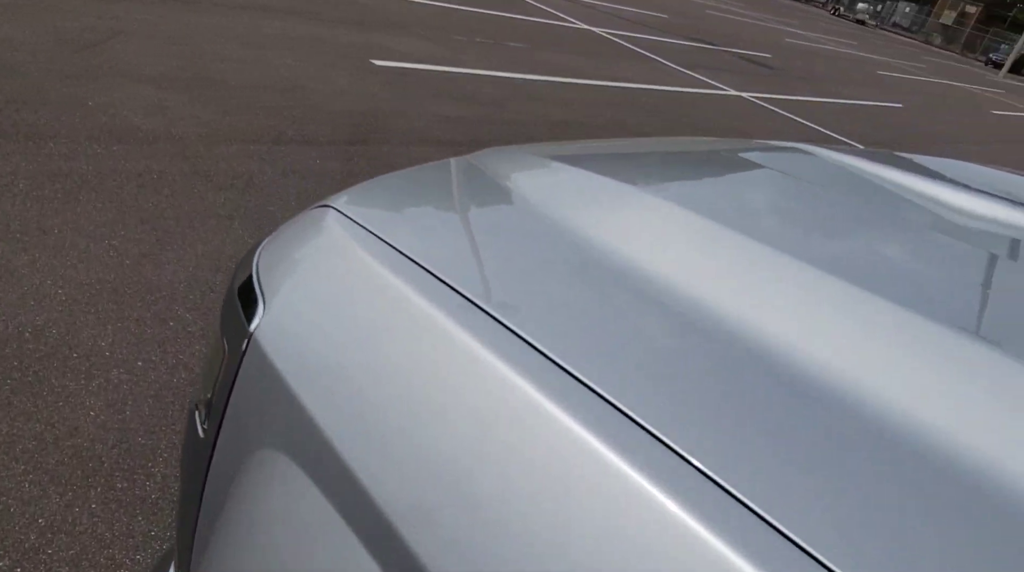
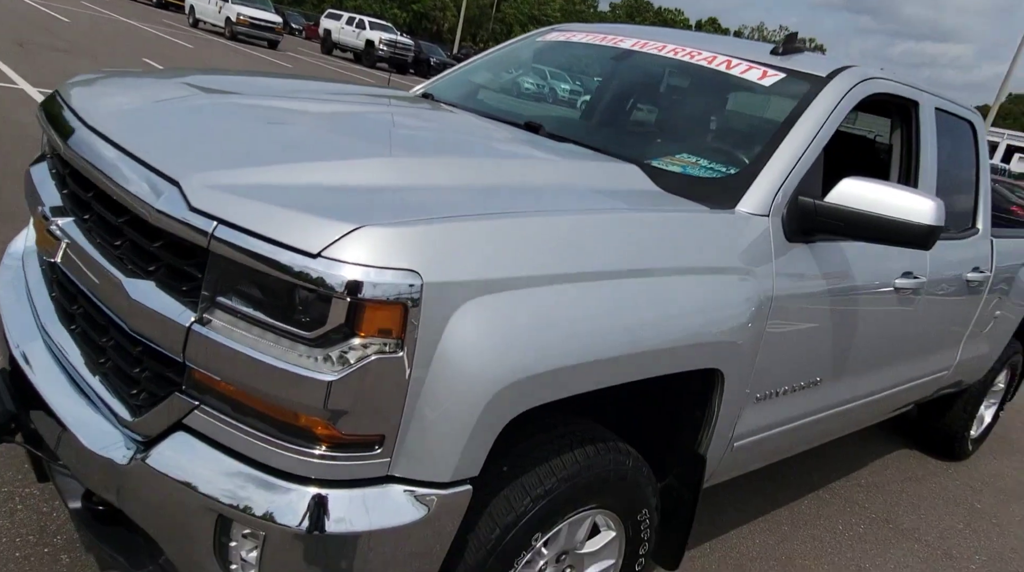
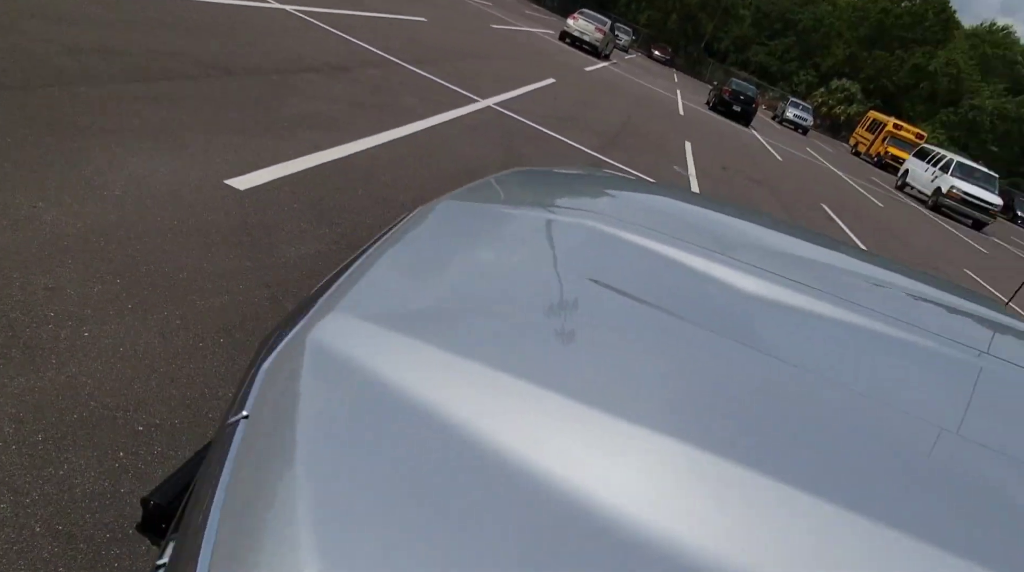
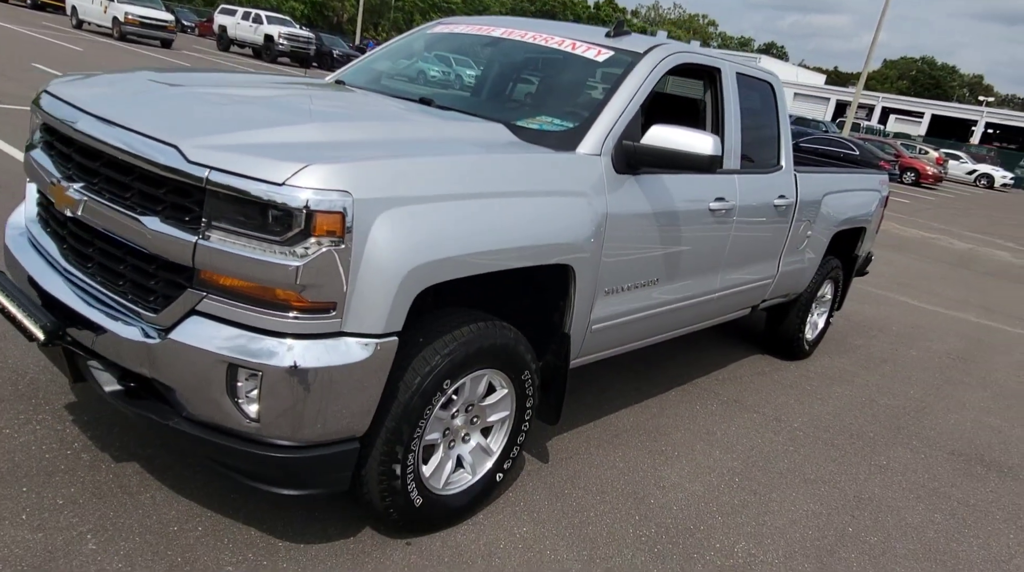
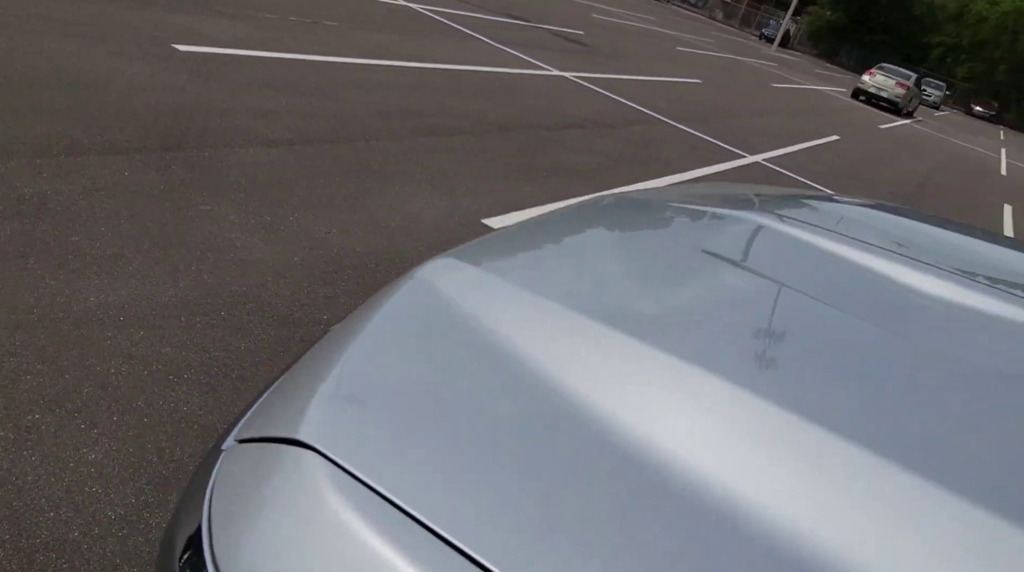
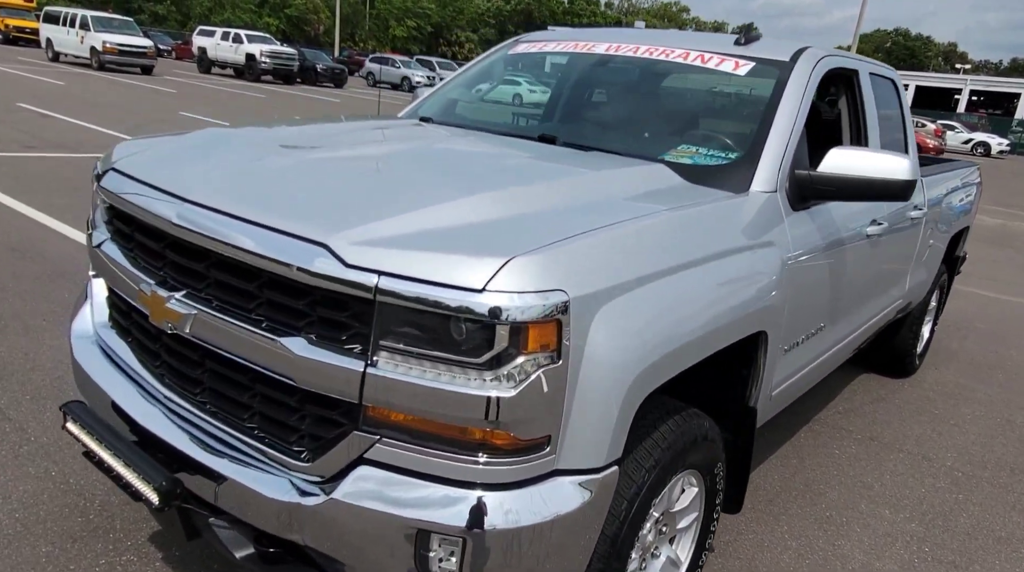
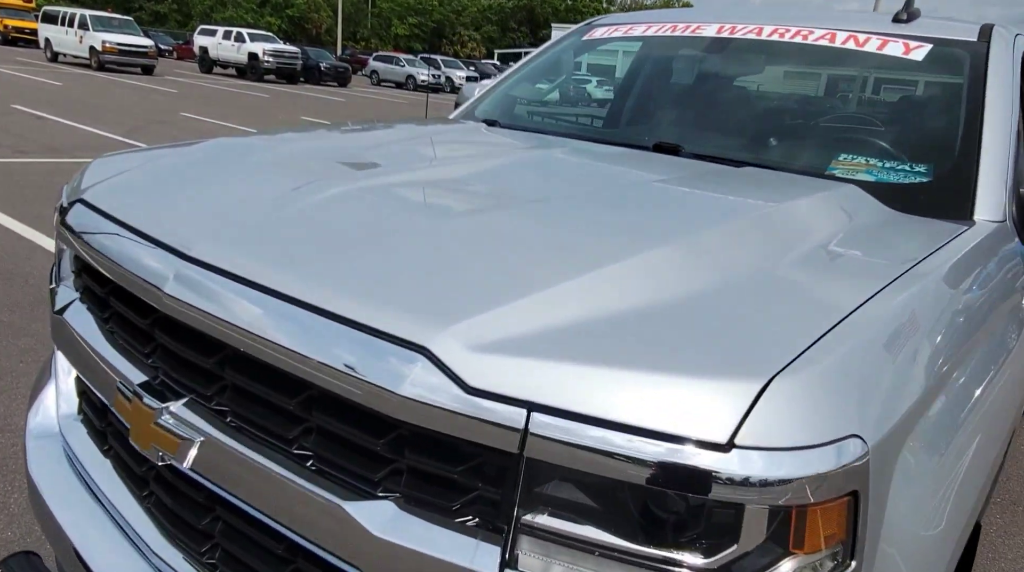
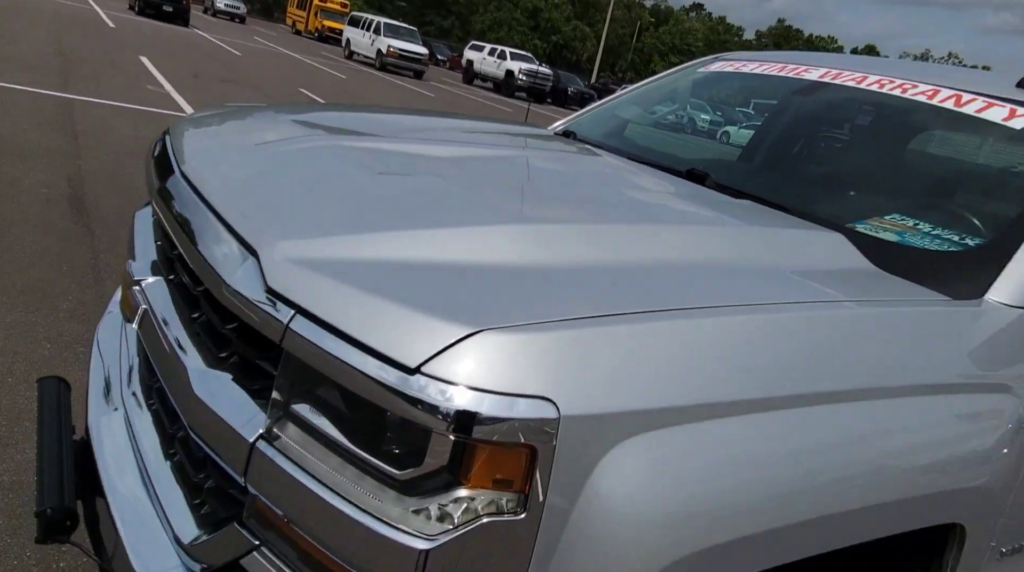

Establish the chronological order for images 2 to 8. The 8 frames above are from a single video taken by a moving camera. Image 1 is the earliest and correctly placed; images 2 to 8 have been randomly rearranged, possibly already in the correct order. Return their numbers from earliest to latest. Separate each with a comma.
5, 3, 8, 2, 4, 6, 7
